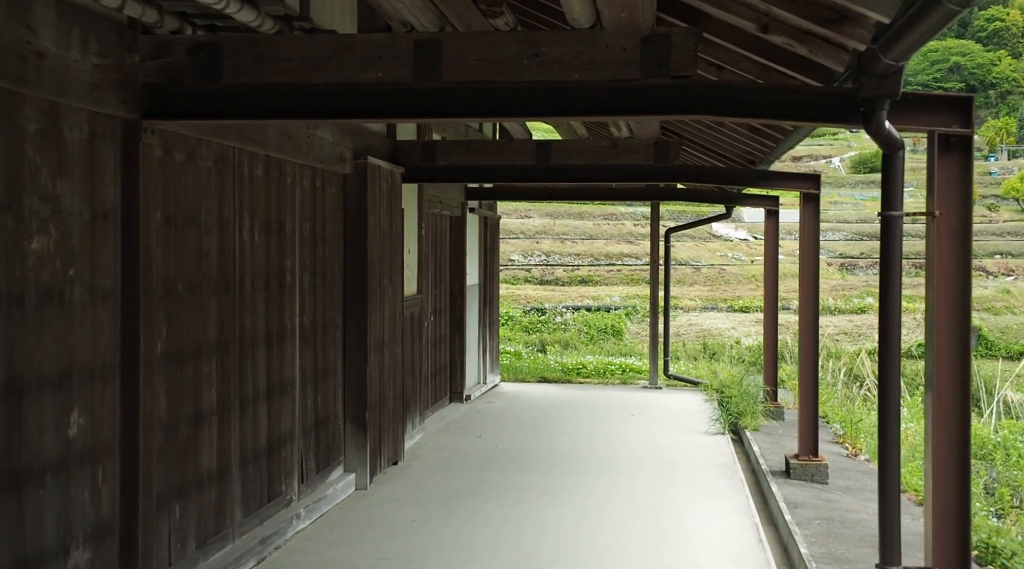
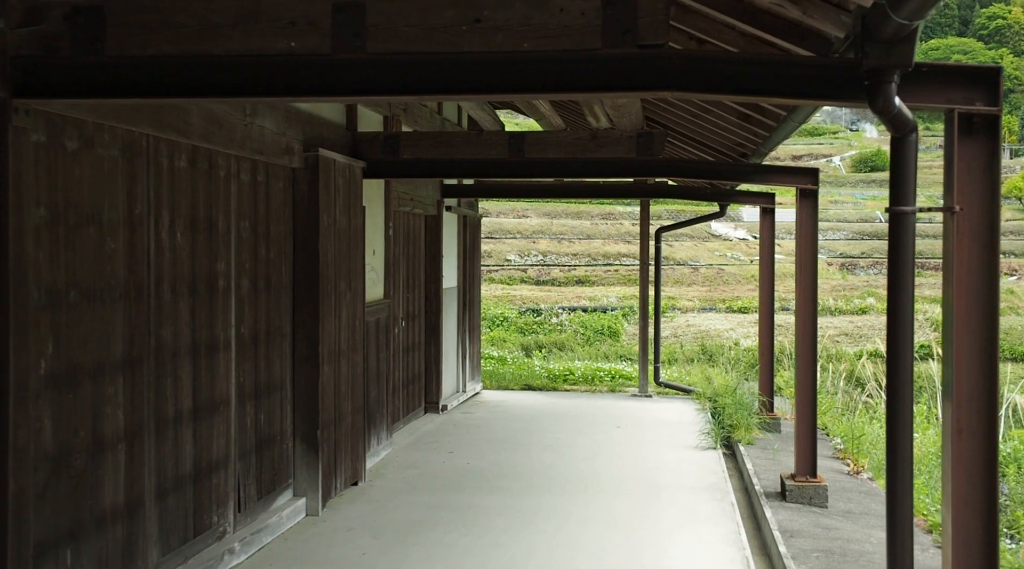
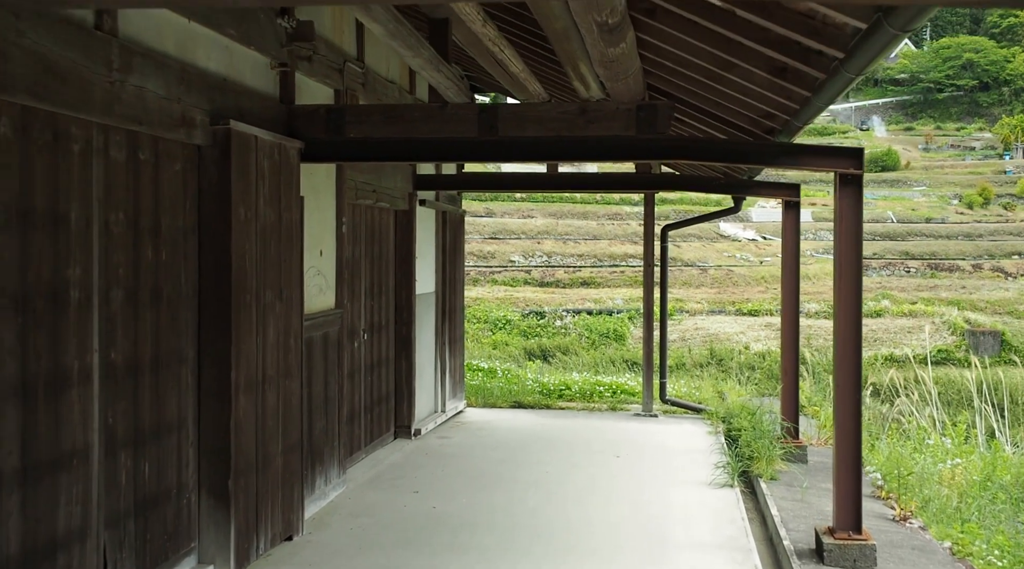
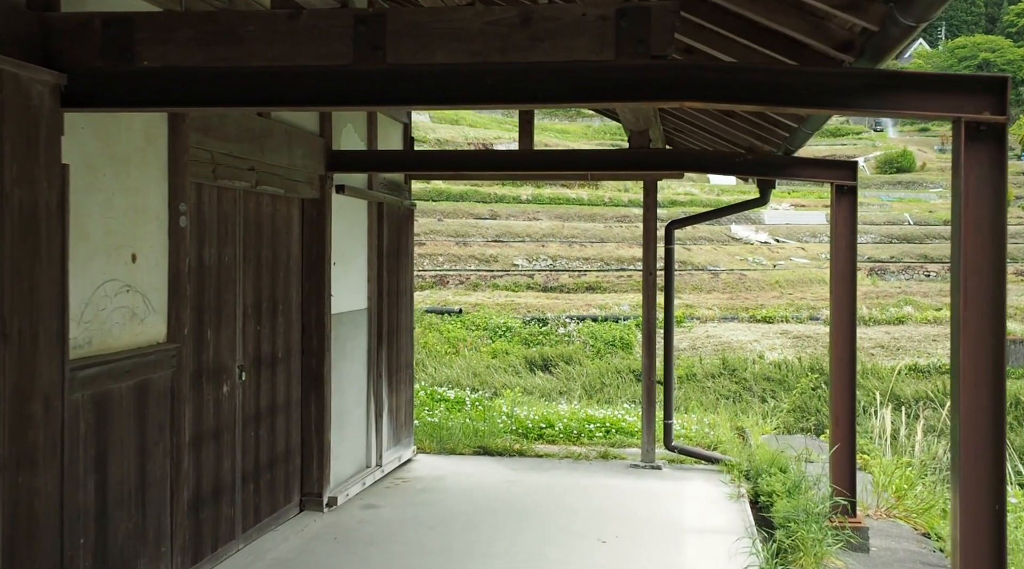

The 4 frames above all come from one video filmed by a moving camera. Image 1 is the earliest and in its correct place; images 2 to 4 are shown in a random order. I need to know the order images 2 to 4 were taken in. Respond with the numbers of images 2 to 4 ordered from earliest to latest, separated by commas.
2, 3, 4
